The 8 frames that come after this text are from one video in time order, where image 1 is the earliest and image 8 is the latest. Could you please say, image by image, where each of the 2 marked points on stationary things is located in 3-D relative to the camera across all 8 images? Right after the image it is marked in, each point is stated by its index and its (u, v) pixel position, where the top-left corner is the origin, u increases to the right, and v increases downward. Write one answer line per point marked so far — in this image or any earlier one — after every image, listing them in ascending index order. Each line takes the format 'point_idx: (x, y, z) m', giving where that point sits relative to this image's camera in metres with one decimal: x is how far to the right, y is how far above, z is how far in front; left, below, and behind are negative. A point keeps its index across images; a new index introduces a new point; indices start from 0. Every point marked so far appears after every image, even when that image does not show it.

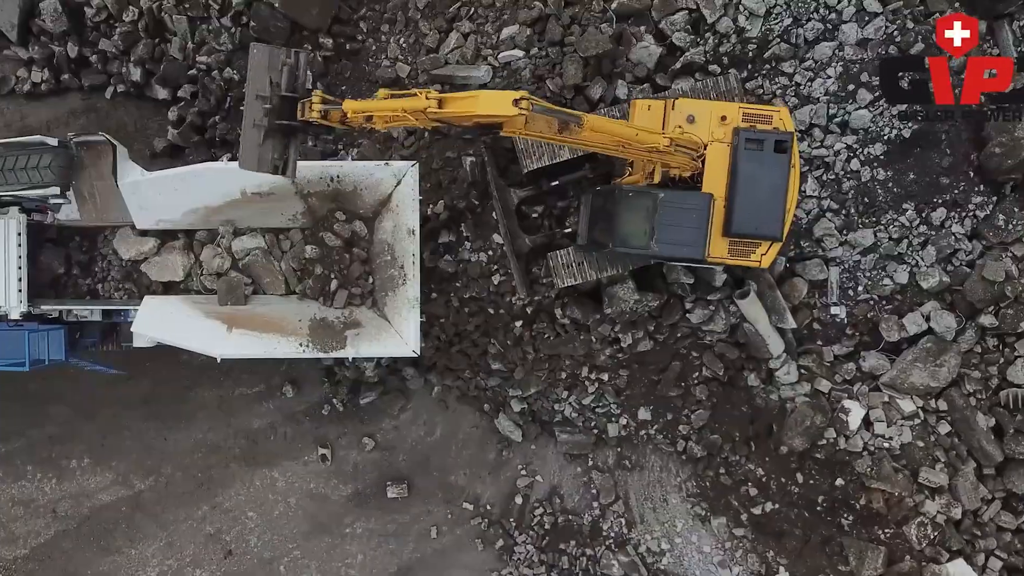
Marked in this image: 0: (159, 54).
0: (-3.1, +2.1, +6.0) m
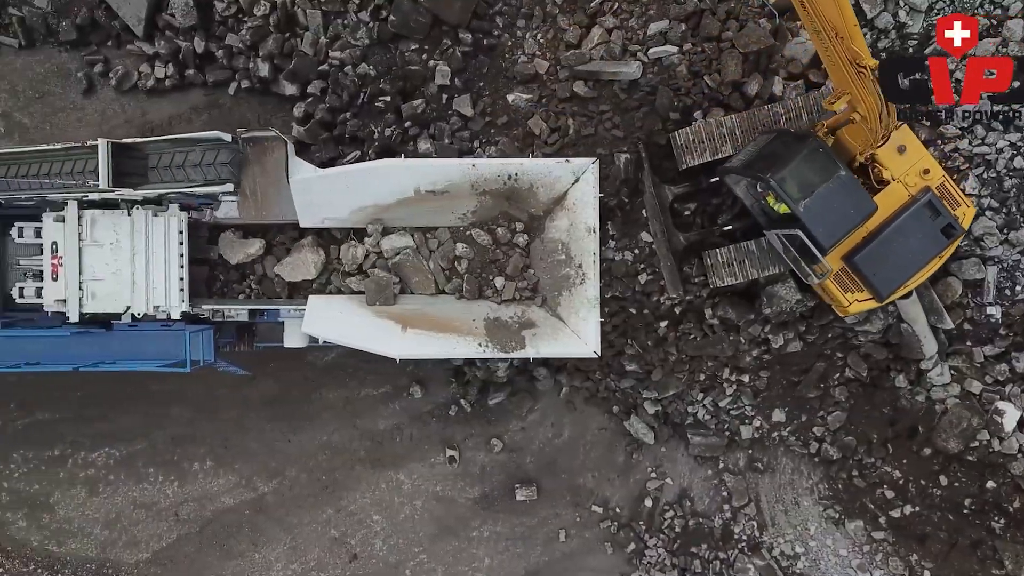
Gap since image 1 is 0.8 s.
0: (-1.9, +2.1, +5.9) m
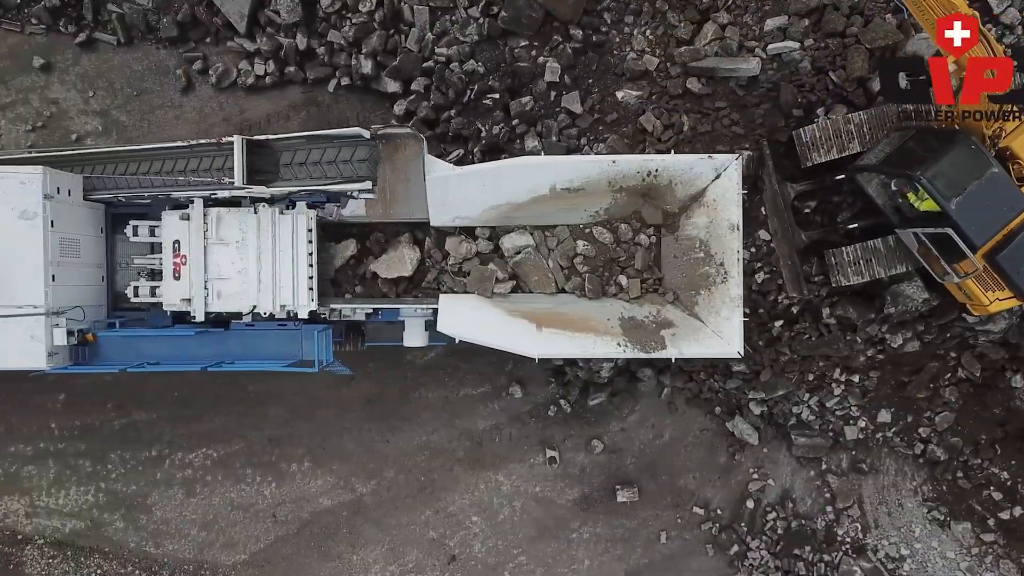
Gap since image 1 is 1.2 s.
0: (-1.0, +2.1, +5.8) m
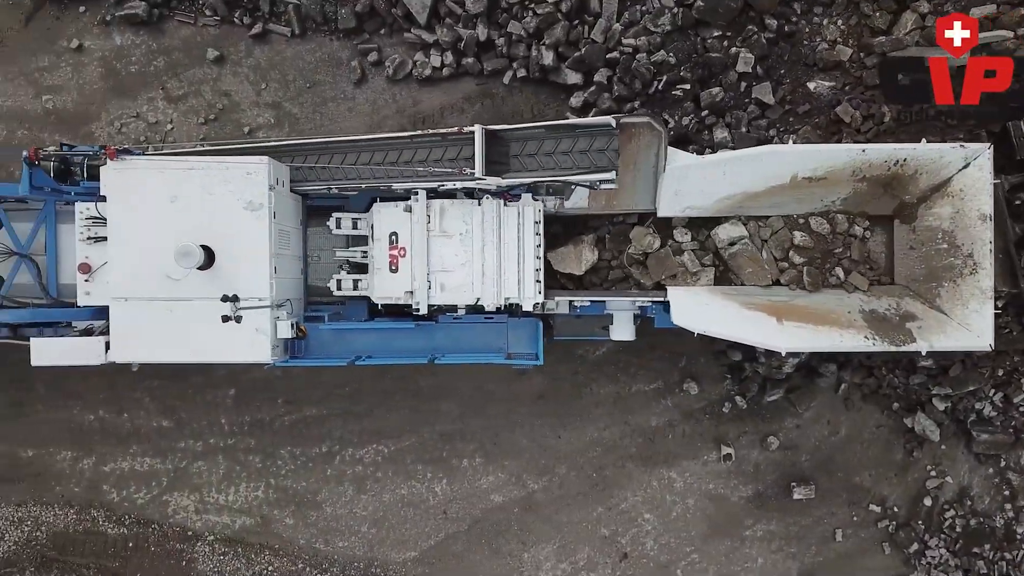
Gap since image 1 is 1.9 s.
0: (+0.5, +2.1, +5.8) m
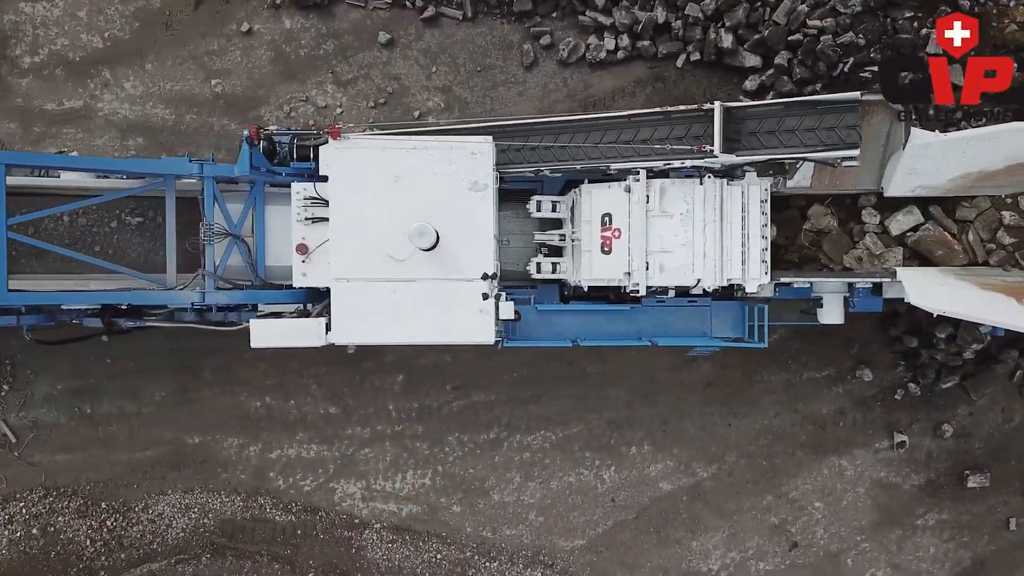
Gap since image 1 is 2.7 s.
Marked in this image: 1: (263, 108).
0: (+2.0, +2.3, +5.7) m
1: (-2.2, +1.6, +6.0) m
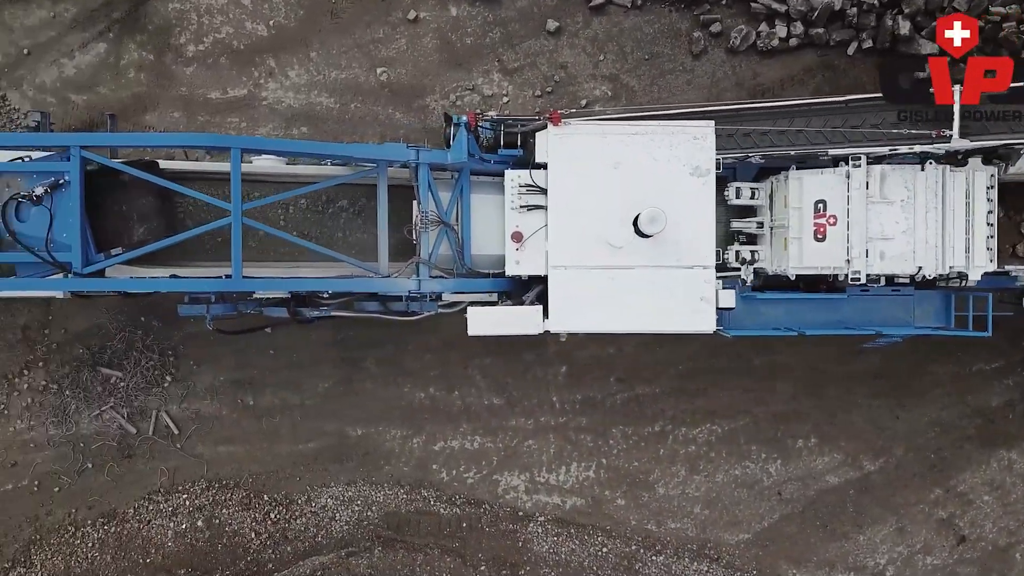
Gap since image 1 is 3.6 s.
0: (+3.5, +2.3, +5.6) m
1: (-0.7, +1.7, +5.9) m
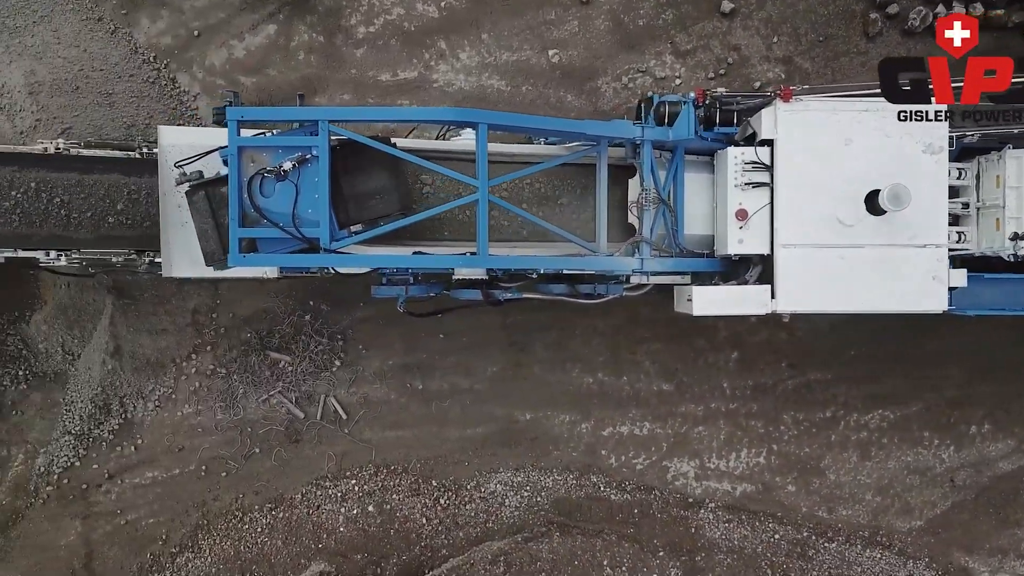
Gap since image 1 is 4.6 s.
0: (+5.0, +2.5, +5.6) m
1: (+0.8, +1.8, +5.9) m
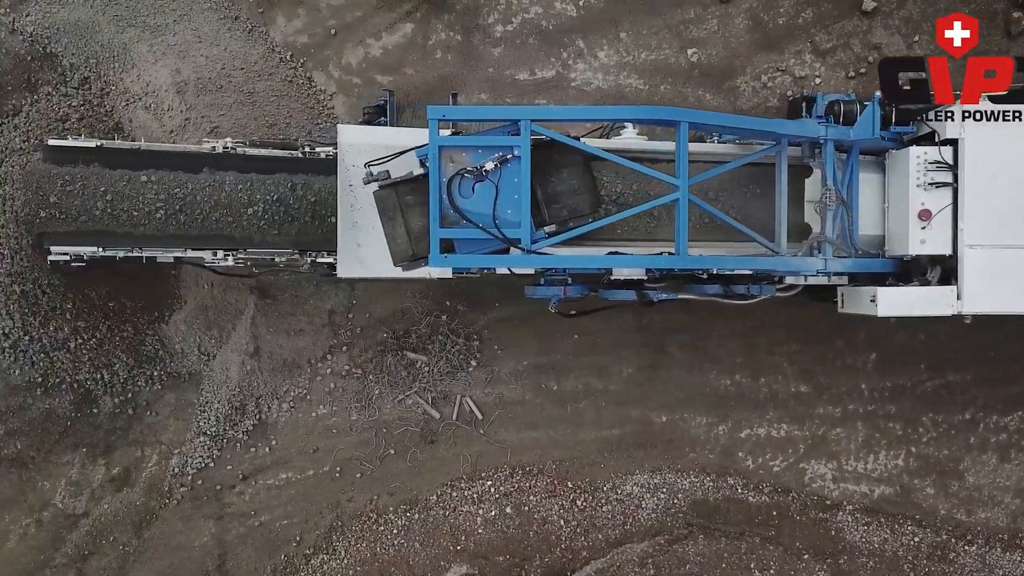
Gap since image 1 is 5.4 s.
0: (+6.2, +2.5, +5.5) m
1: (+1.9, +1.8, +5.8) m
